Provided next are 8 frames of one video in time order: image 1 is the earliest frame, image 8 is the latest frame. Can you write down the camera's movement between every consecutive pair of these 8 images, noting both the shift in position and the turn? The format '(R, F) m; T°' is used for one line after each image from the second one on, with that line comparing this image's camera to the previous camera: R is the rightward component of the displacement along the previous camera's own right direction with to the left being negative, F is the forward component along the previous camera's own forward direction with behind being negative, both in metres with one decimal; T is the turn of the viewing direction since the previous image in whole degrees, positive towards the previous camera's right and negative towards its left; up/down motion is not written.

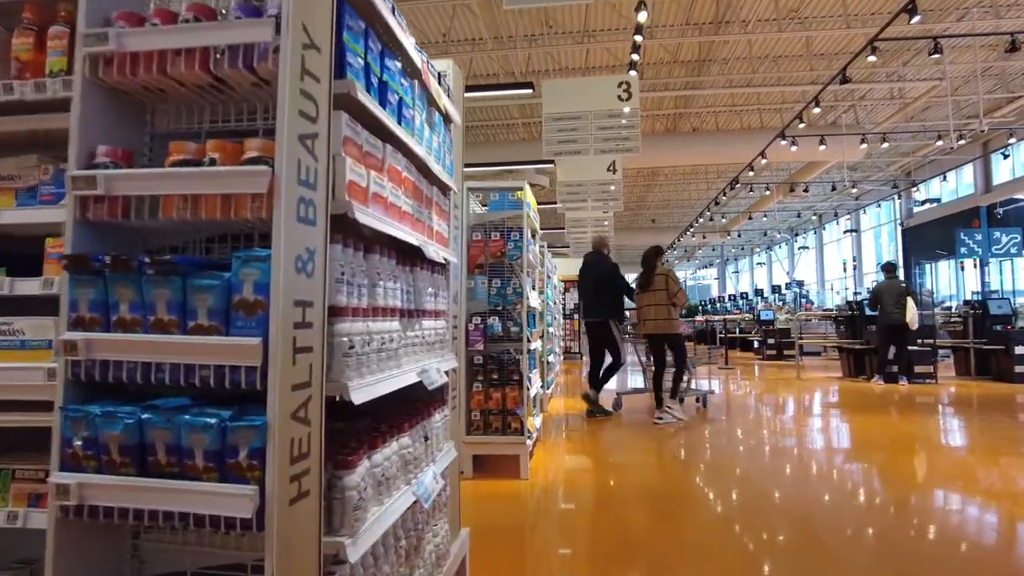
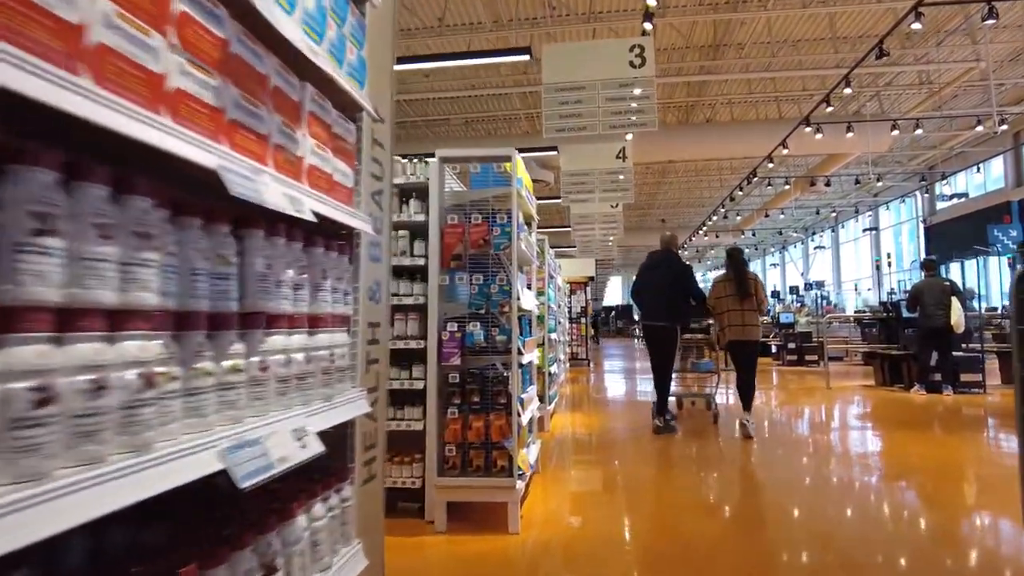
(+0.1, +0.9) m; -1°
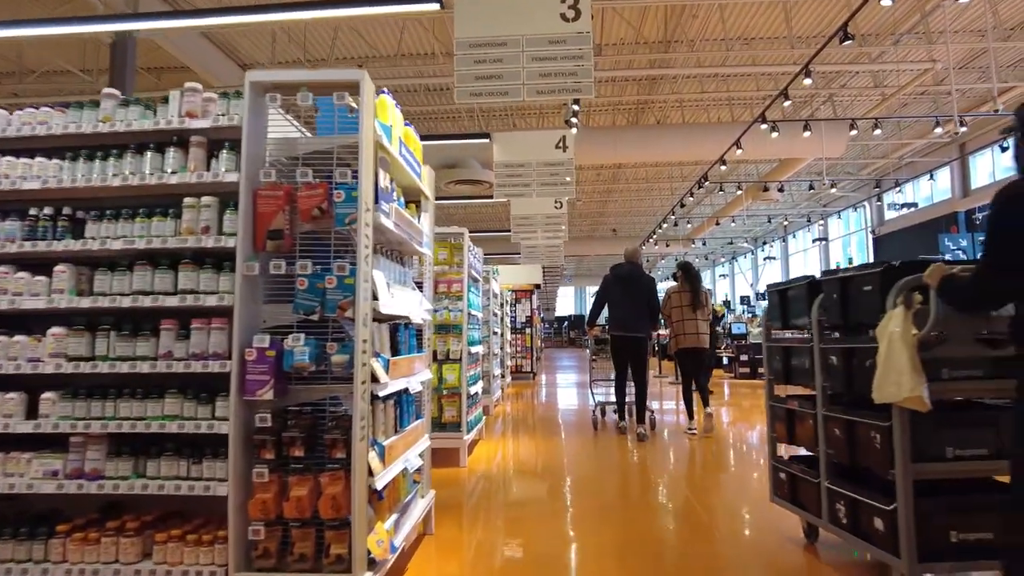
(+0.3, +1.0) m; +4°
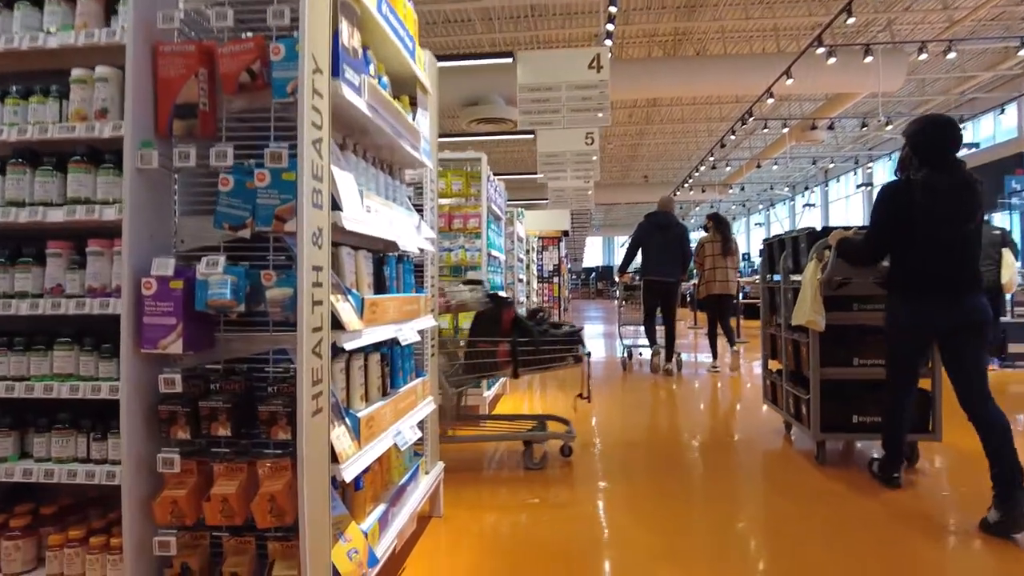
(0.0, +0.7) m; -2°
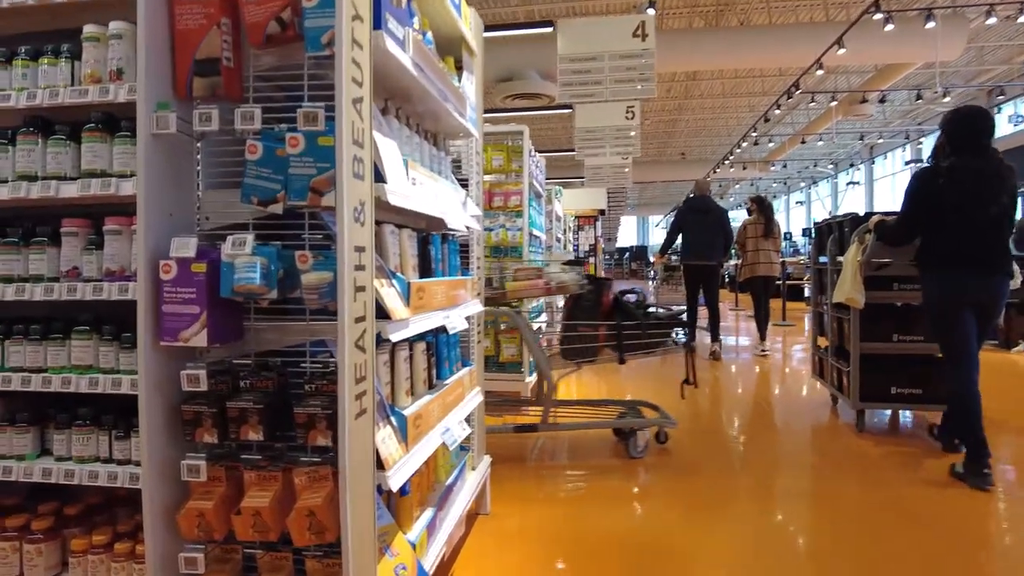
(-0.1, +0.2) m; -3°
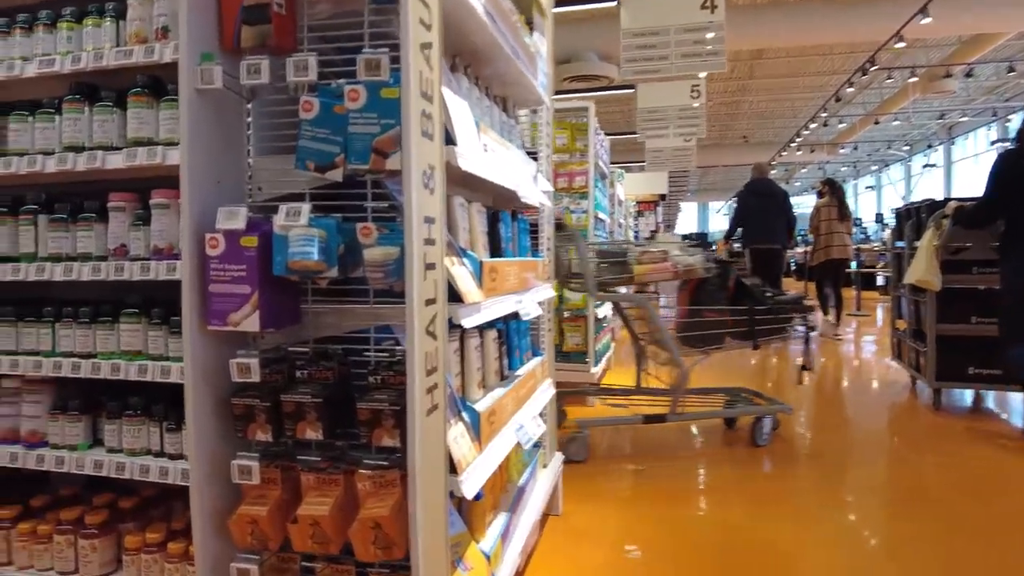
(-0.1, +0.2) m; -5°
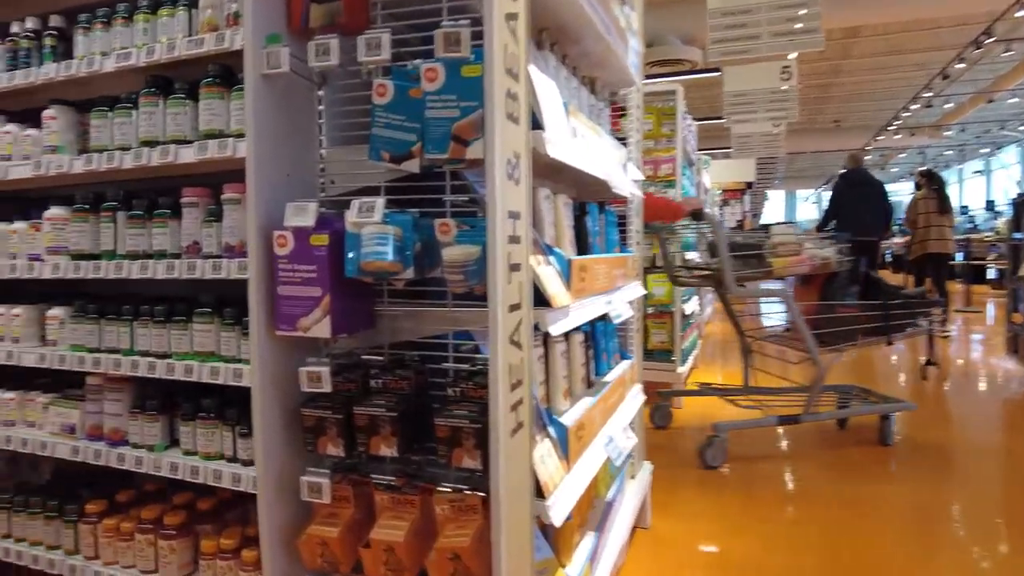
(0.0, +0.1) m; -7°
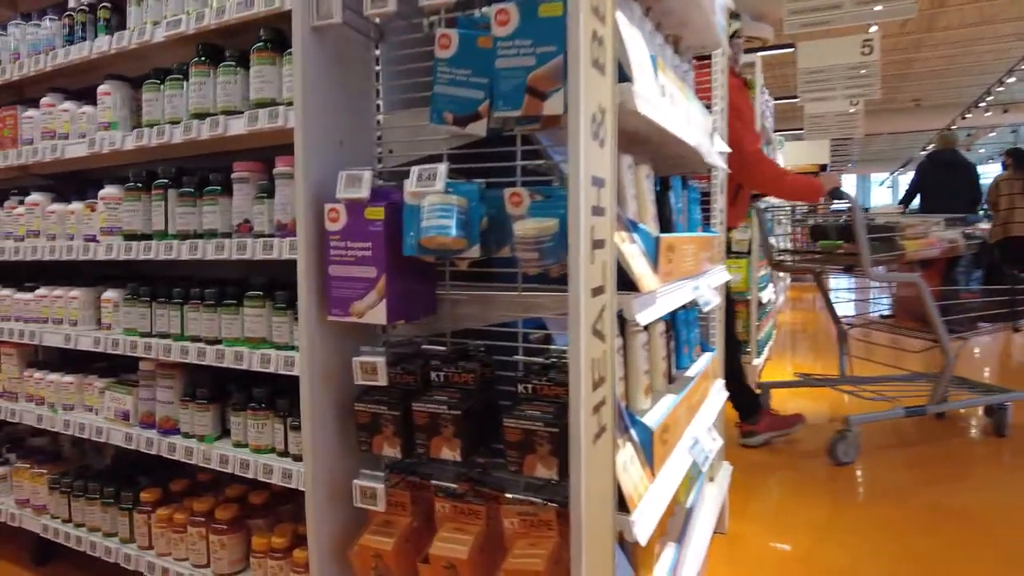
(0.0, +0.1) m; -5°
